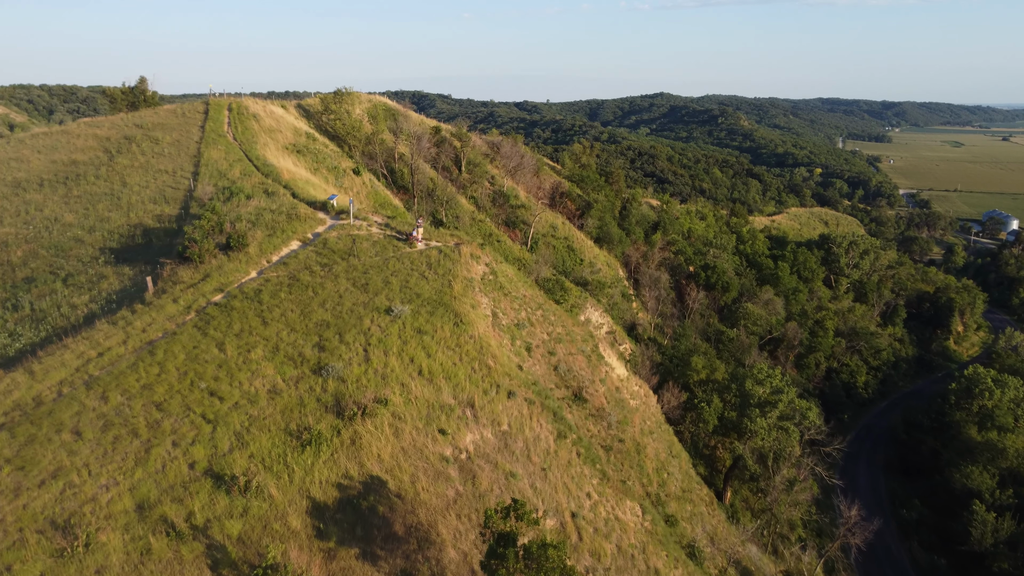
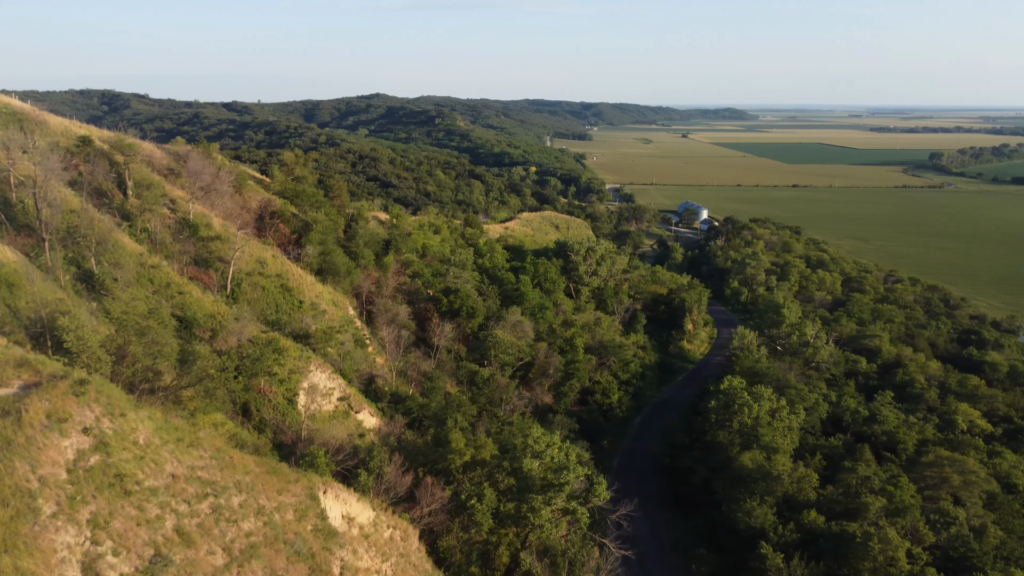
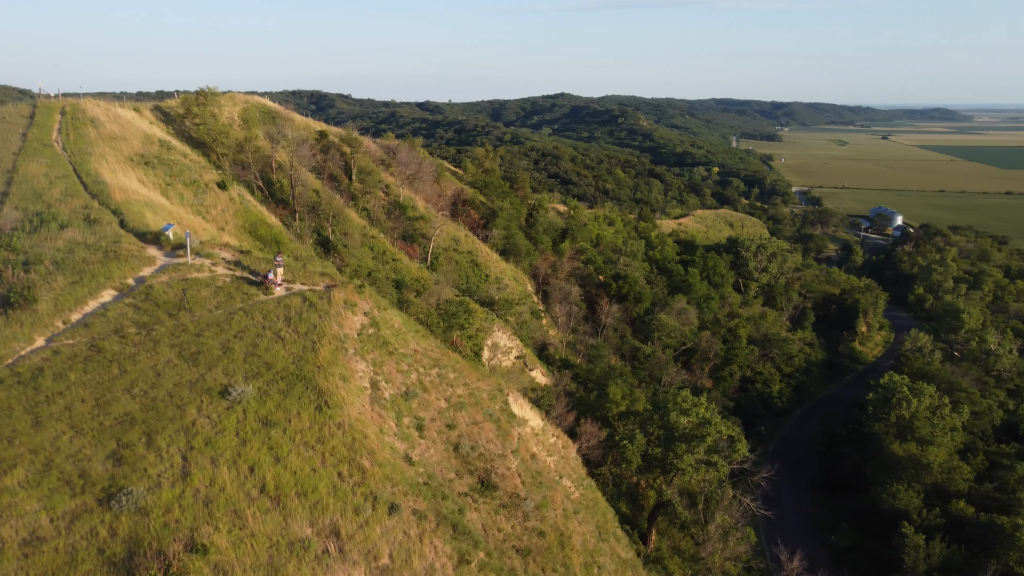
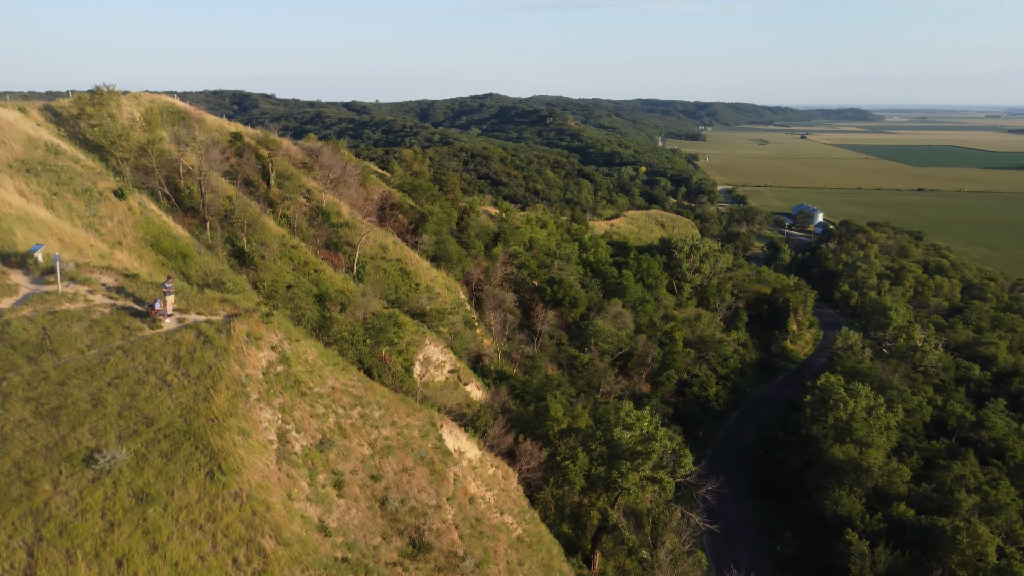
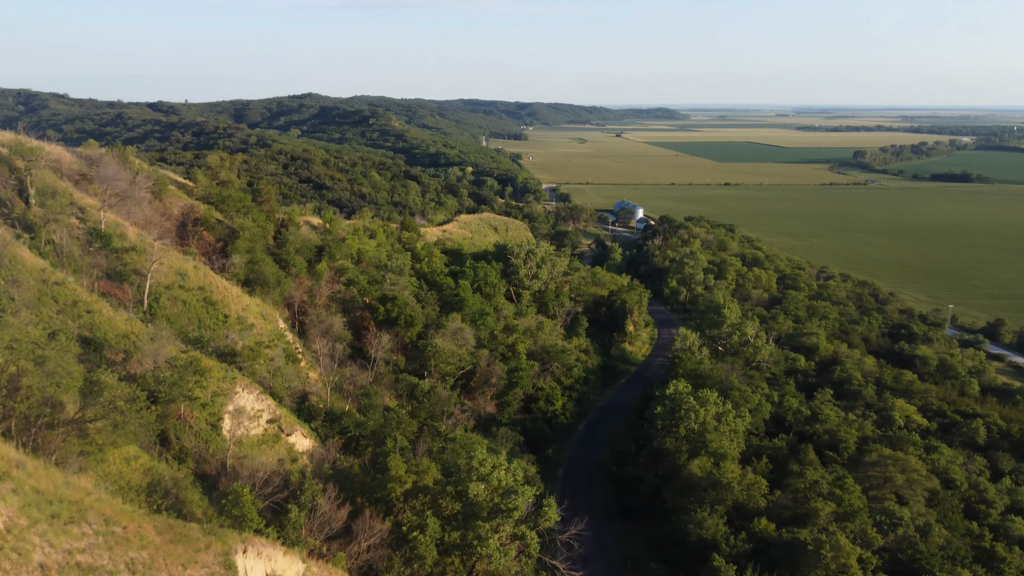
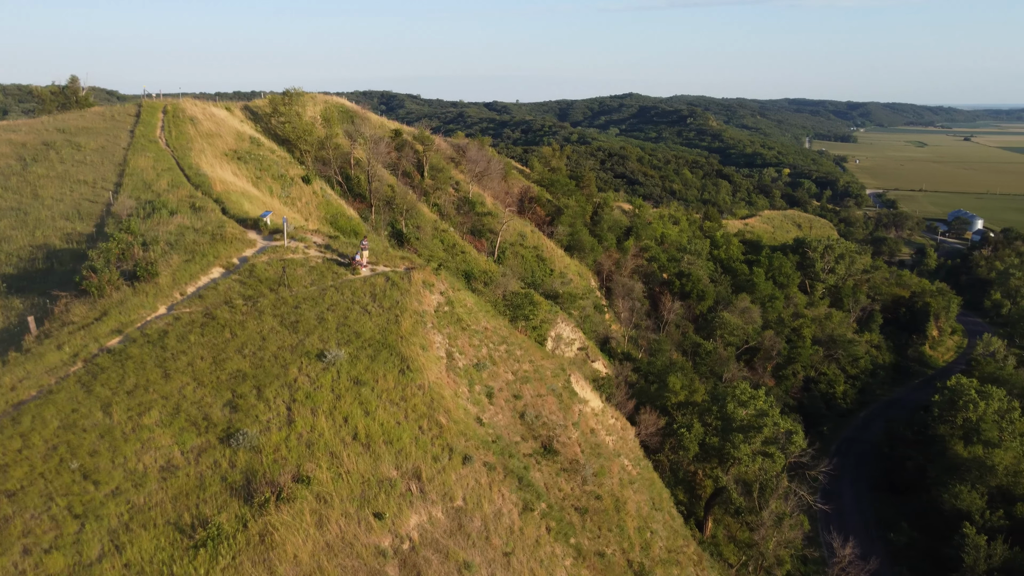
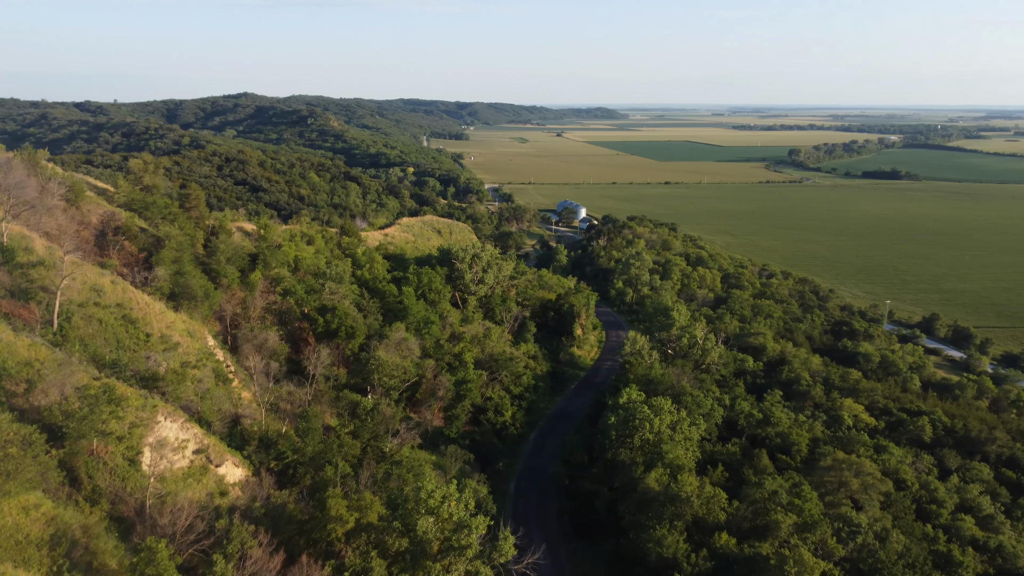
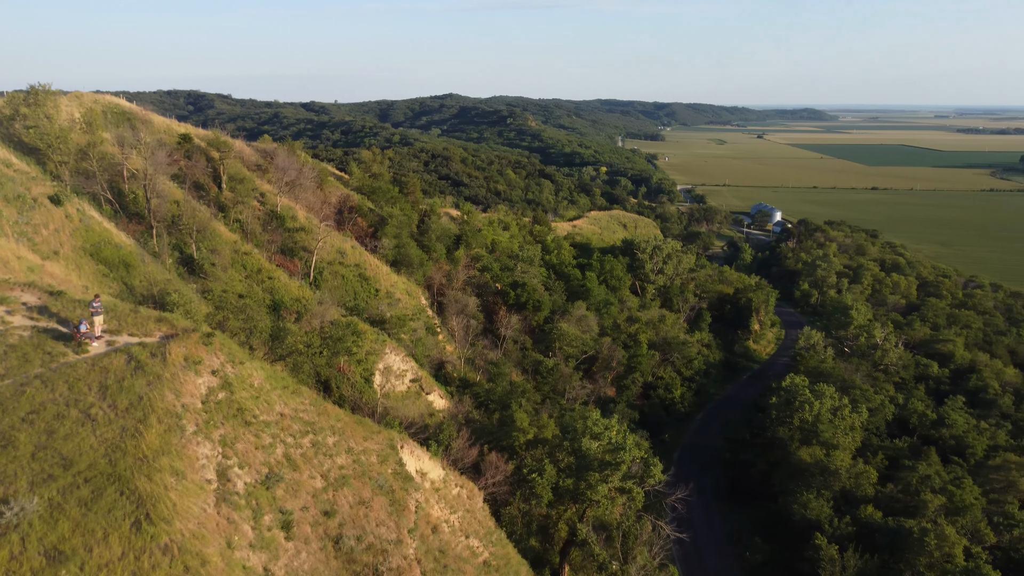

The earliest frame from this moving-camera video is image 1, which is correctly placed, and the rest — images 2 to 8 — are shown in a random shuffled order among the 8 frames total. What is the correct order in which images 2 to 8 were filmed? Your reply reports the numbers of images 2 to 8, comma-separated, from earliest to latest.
6, 3, 4, 8, 2, 5, 7
